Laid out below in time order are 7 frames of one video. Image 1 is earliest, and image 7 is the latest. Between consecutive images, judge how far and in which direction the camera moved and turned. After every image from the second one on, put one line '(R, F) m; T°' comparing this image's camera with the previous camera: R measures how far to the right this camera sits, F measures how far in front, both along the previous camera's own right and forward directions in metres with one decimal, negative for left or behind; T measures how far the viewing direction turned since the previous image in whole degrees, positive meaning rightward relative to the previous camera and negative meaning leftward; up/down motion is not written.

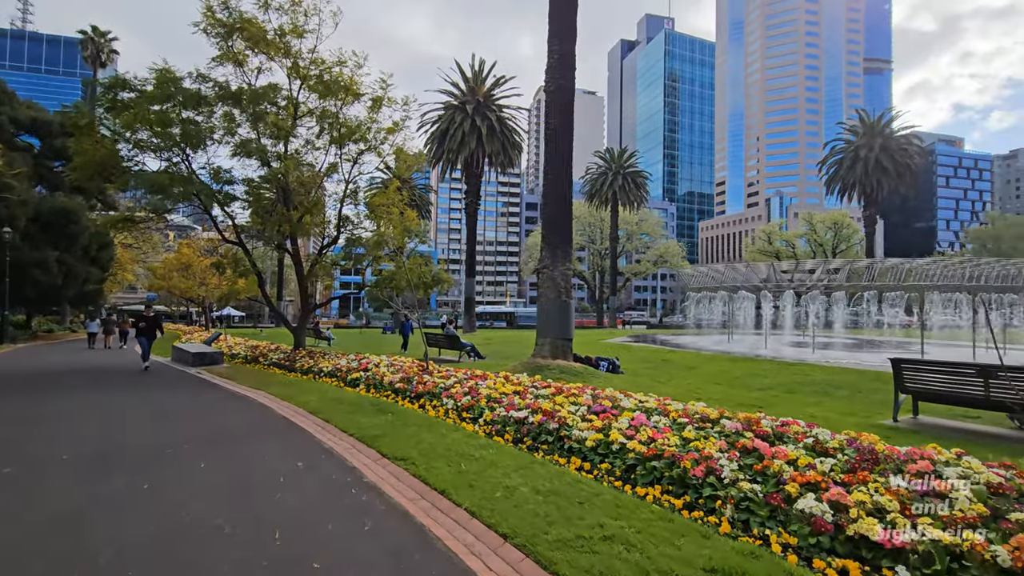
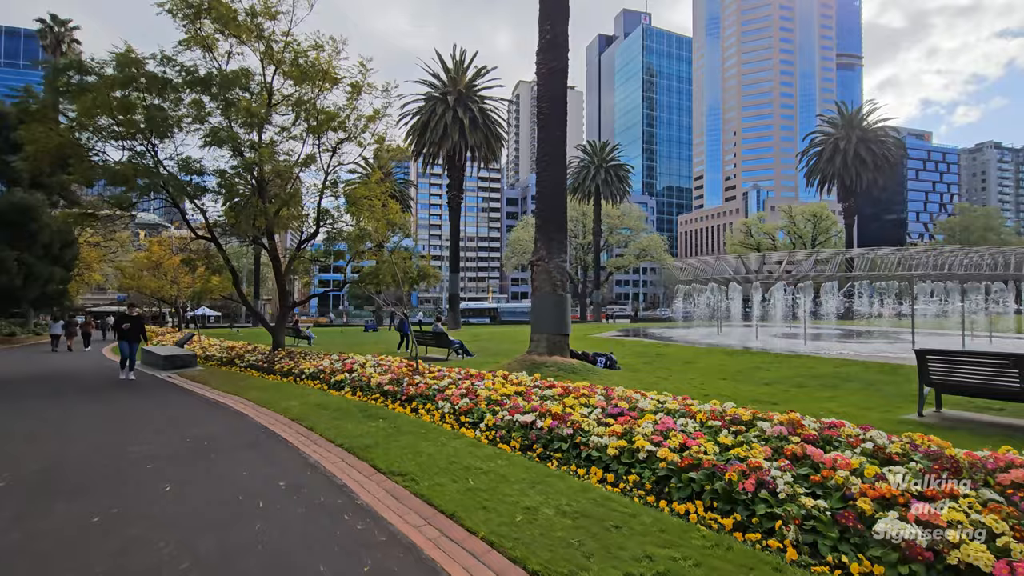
(-0.3, +0.7) m; +2°
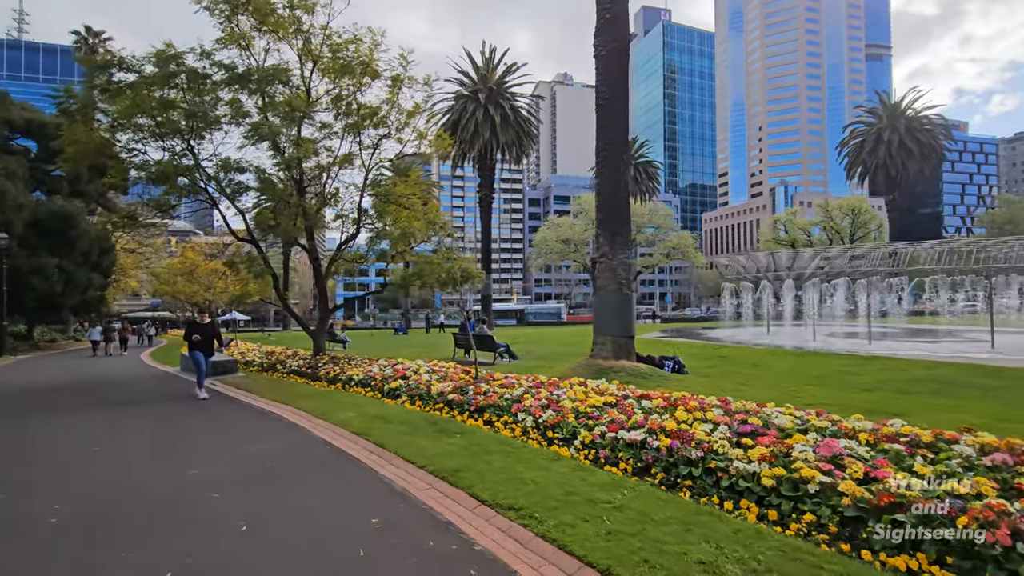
(-0.9, +0.8) m; -2°
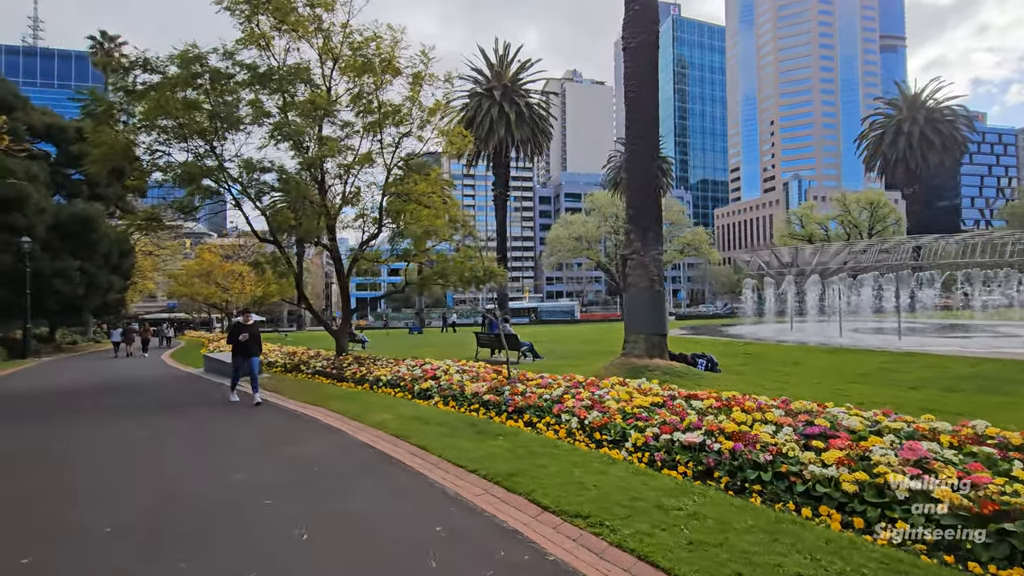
(-0.4, +0.2) m; -1°
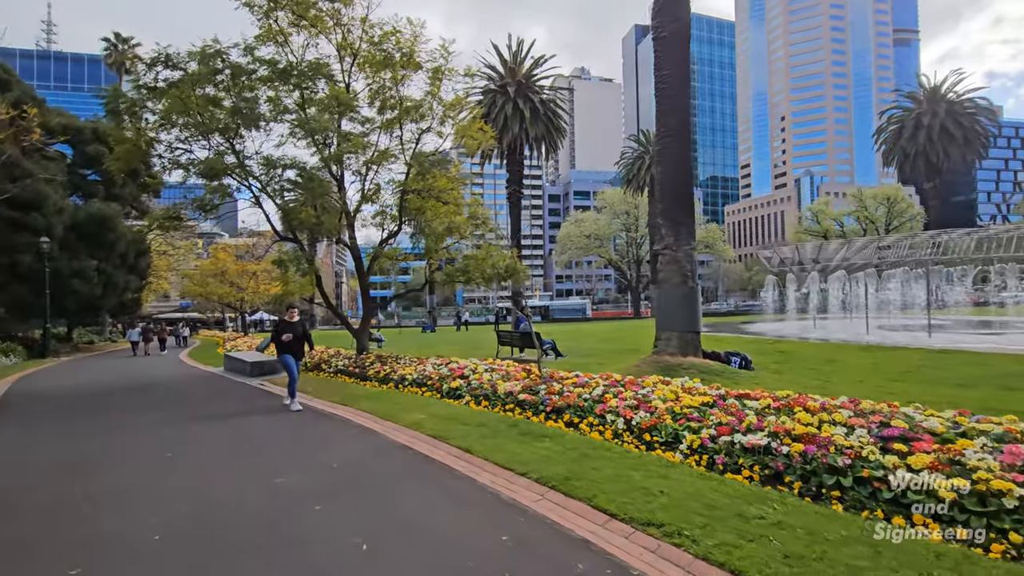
(-0.4, +0.2) m; -1°
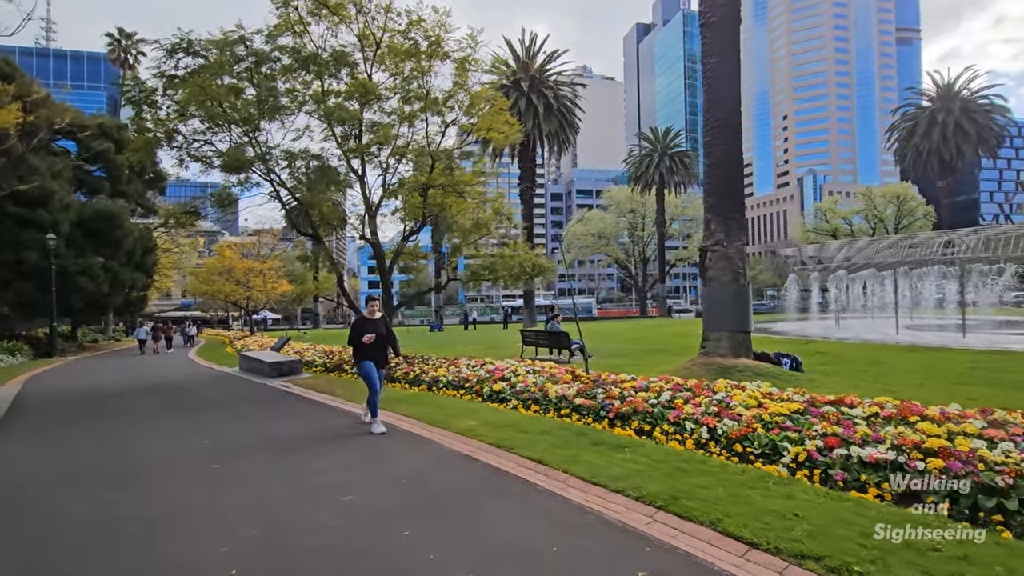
(-0.8, +0.5) m; 0°
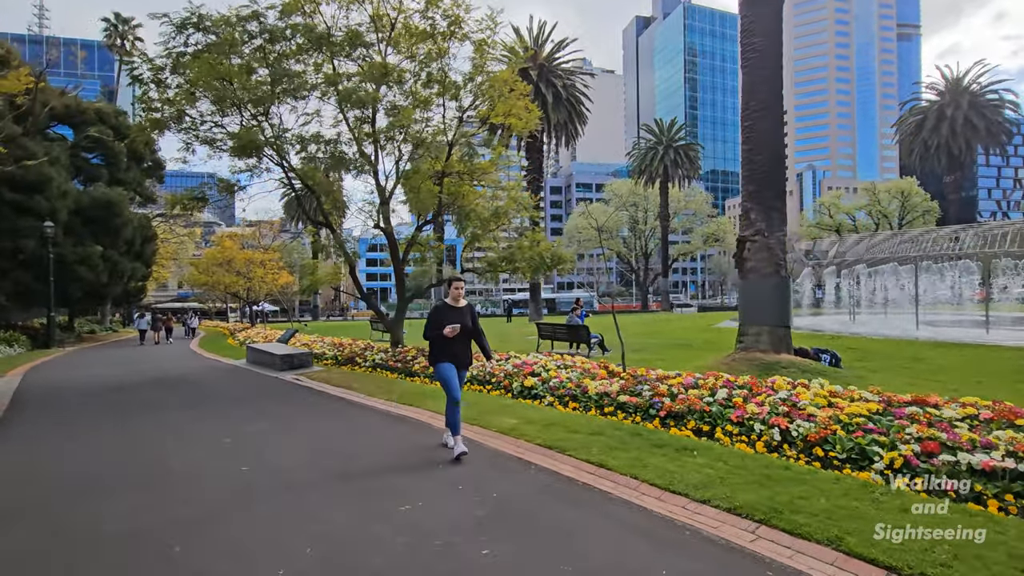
(-0.6, +0.5) m; 0°
